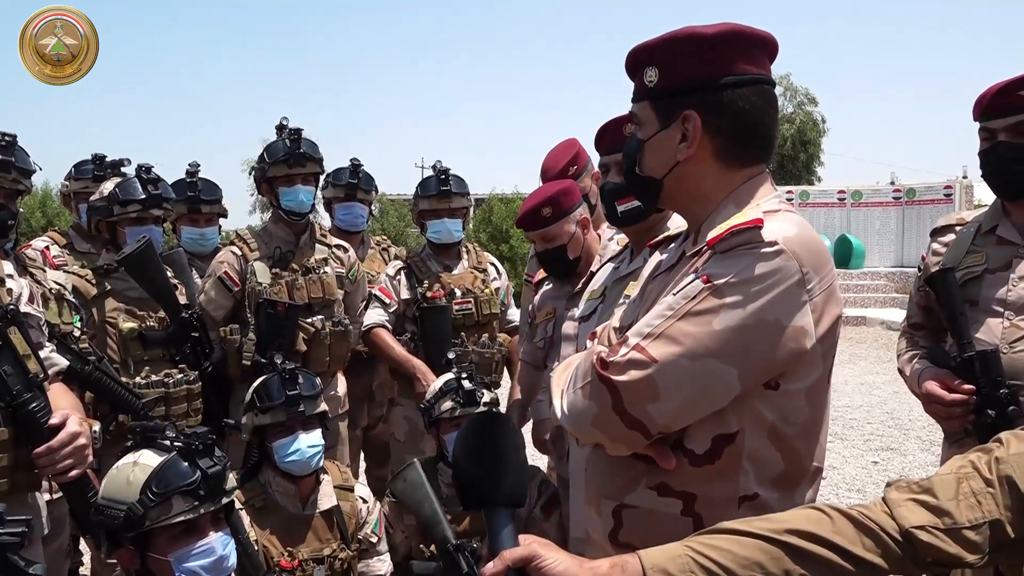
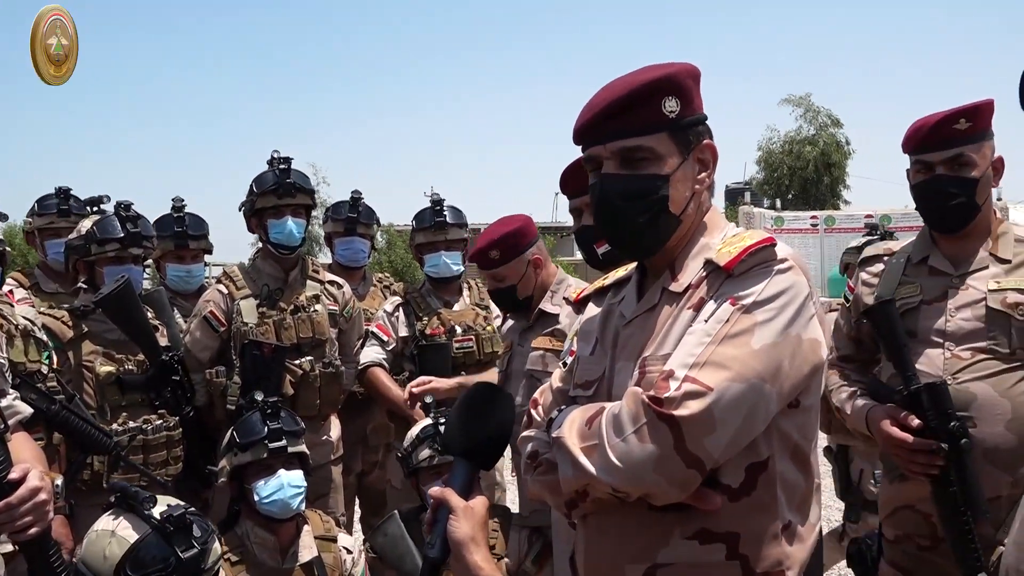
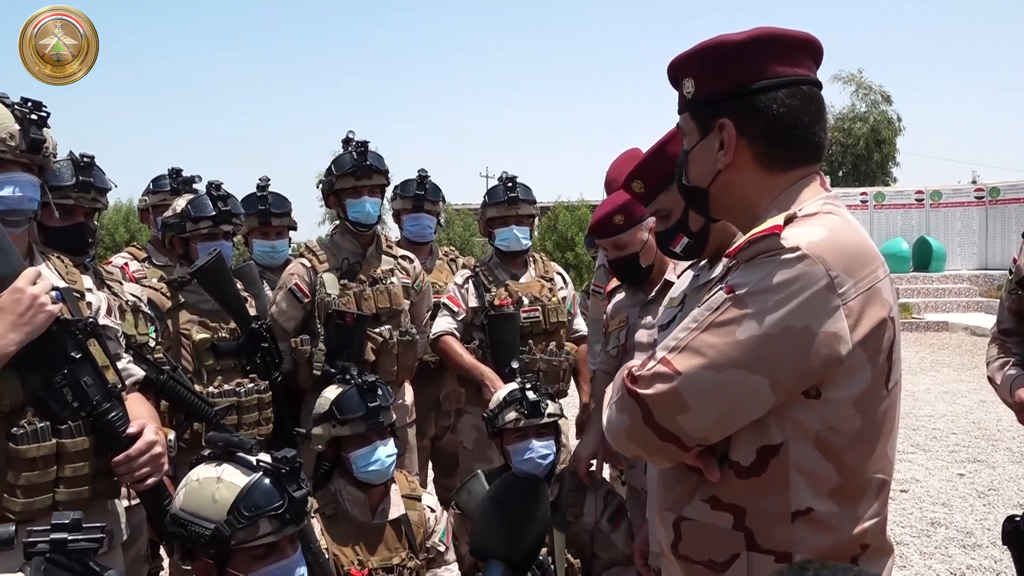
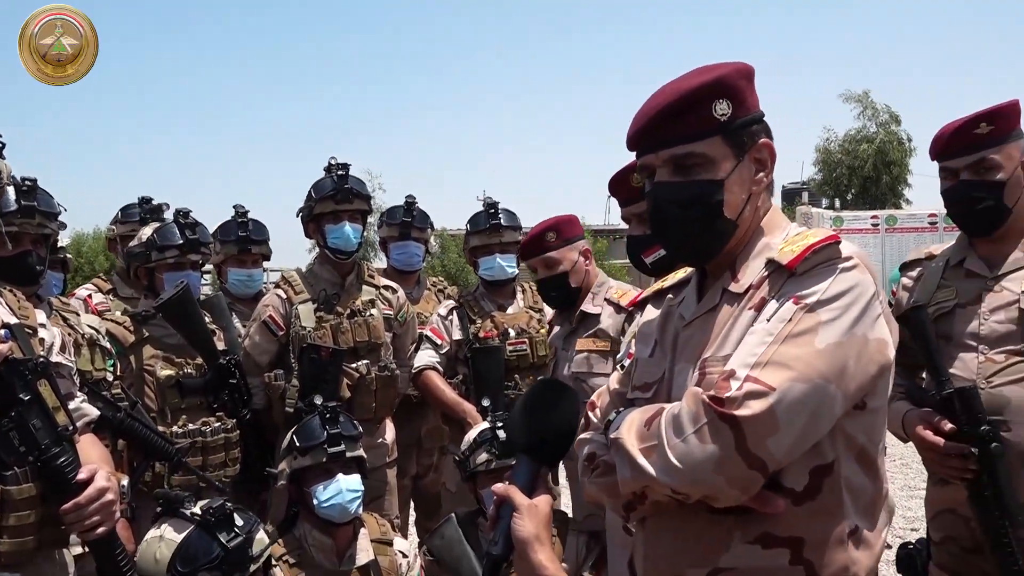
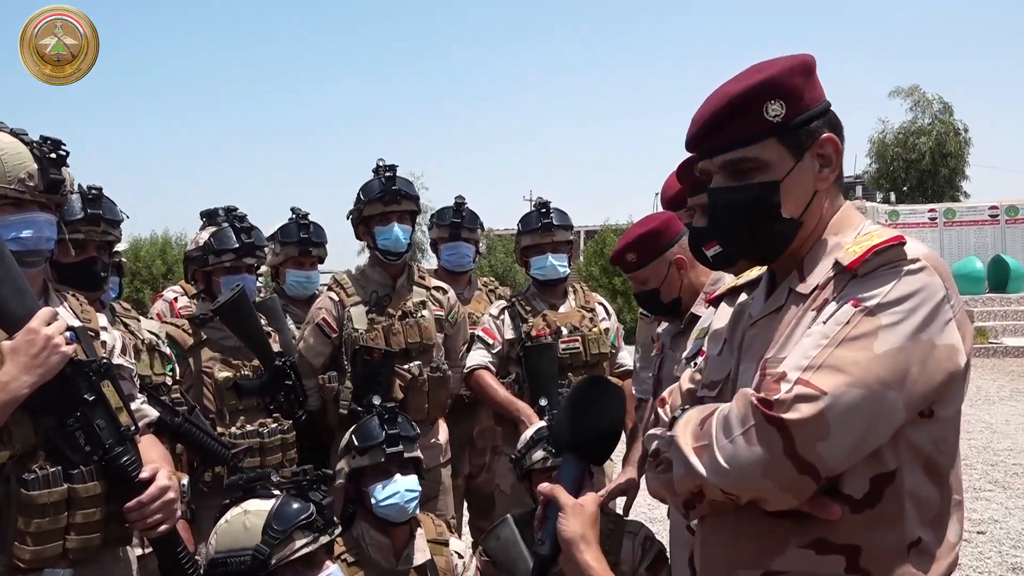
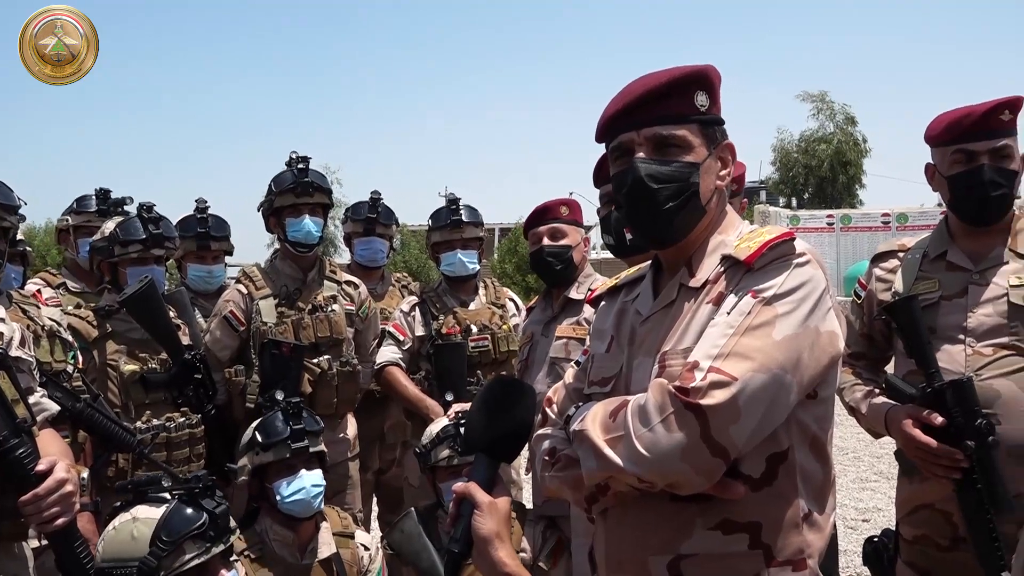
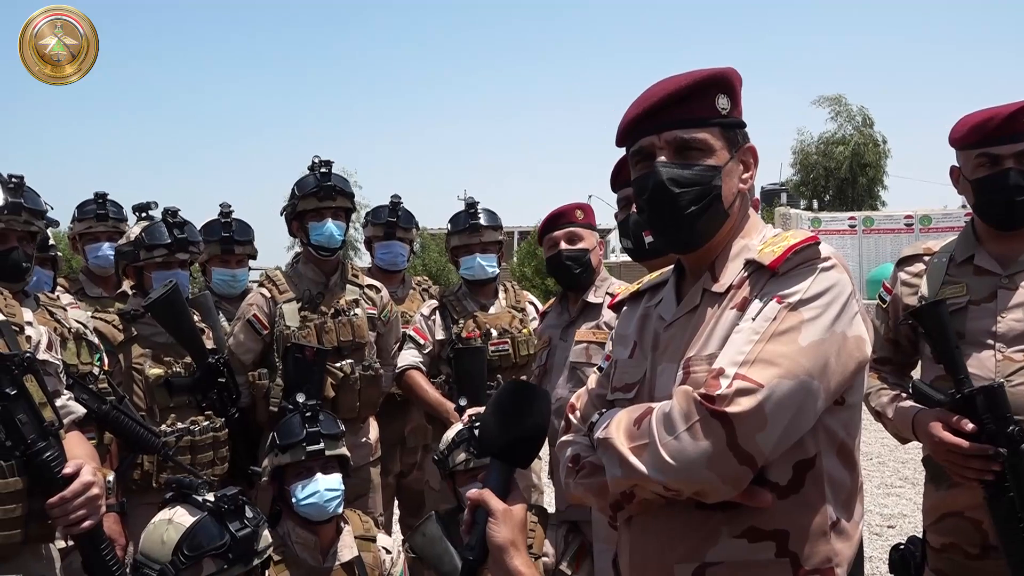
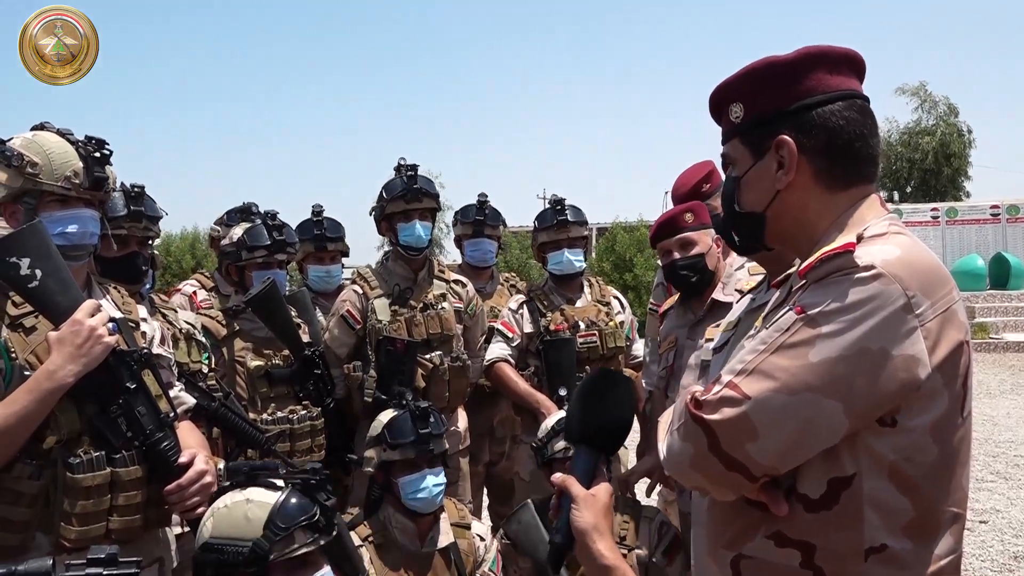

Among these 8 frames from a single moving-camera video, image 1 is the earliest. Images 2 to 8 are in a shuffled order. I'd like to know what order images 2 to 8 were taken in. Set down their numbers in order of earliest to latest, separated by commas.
3, 8, 5, 4, 2, 7, 6
